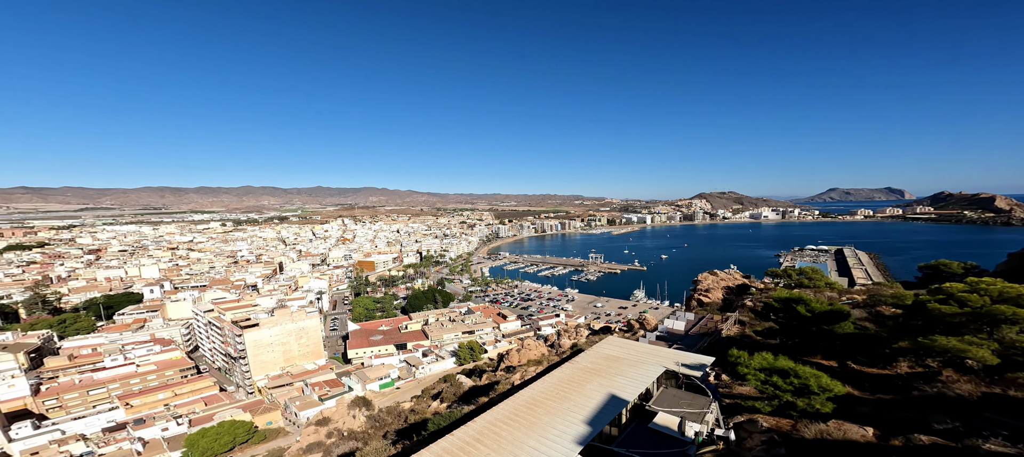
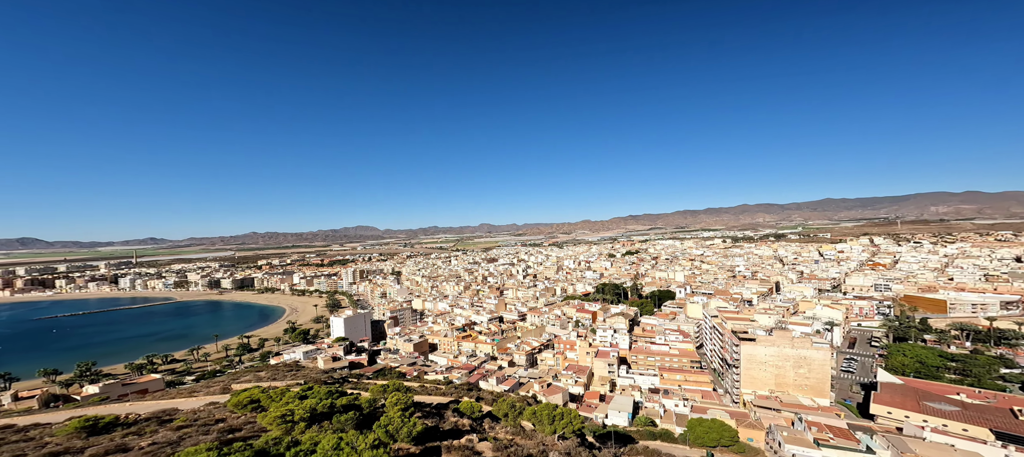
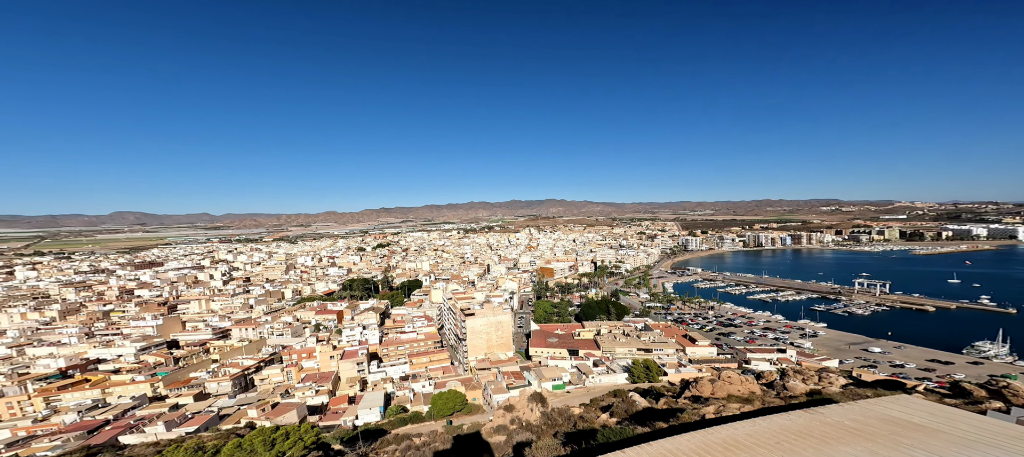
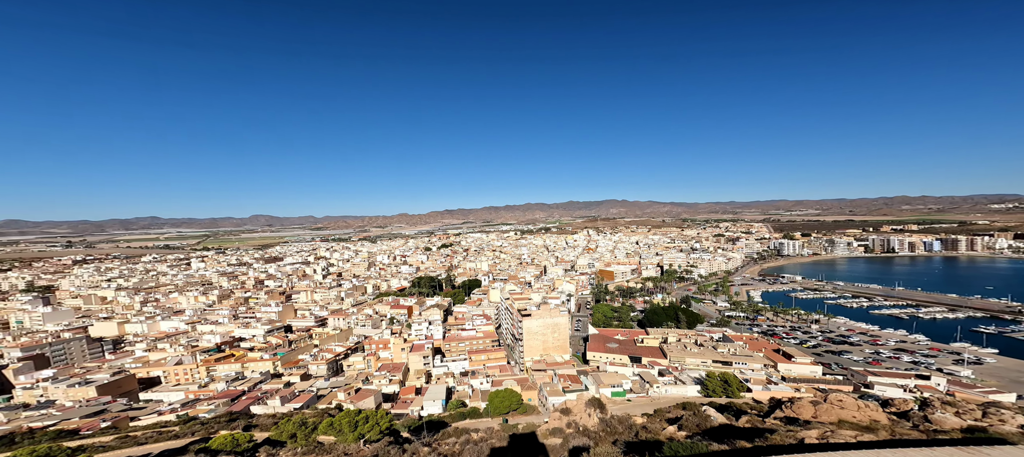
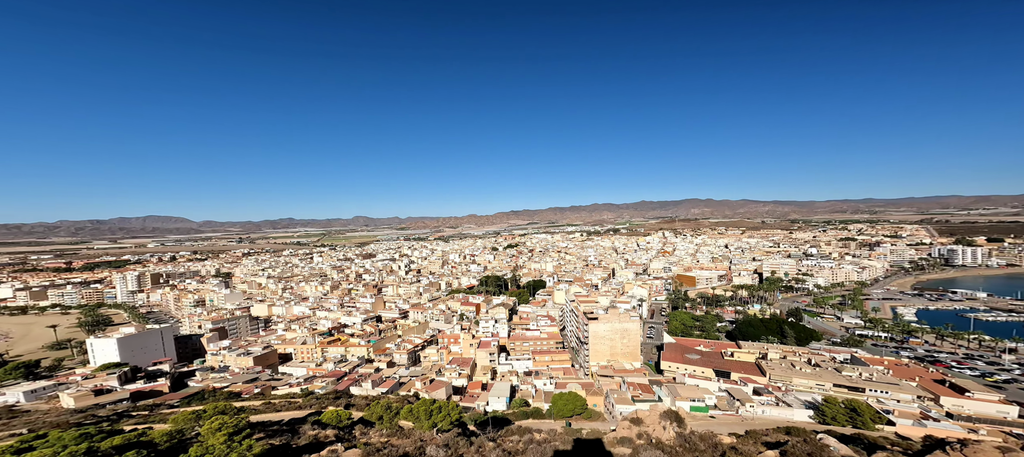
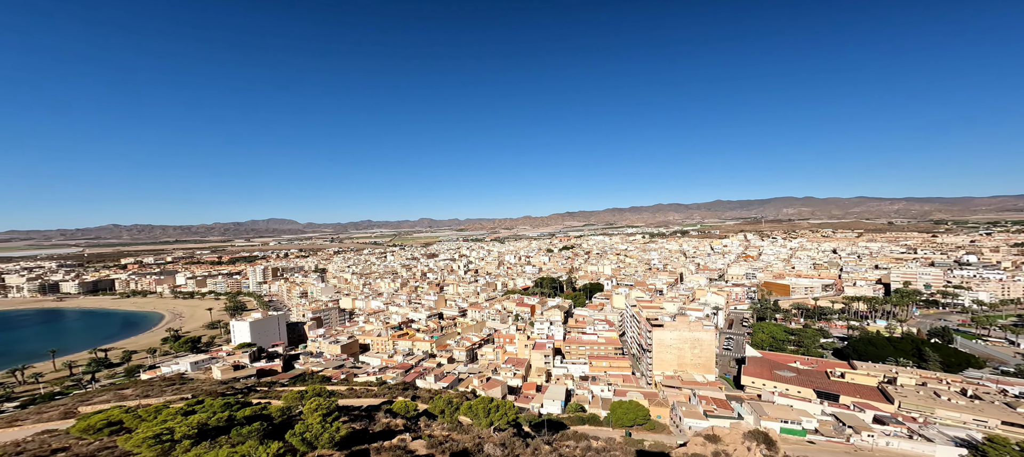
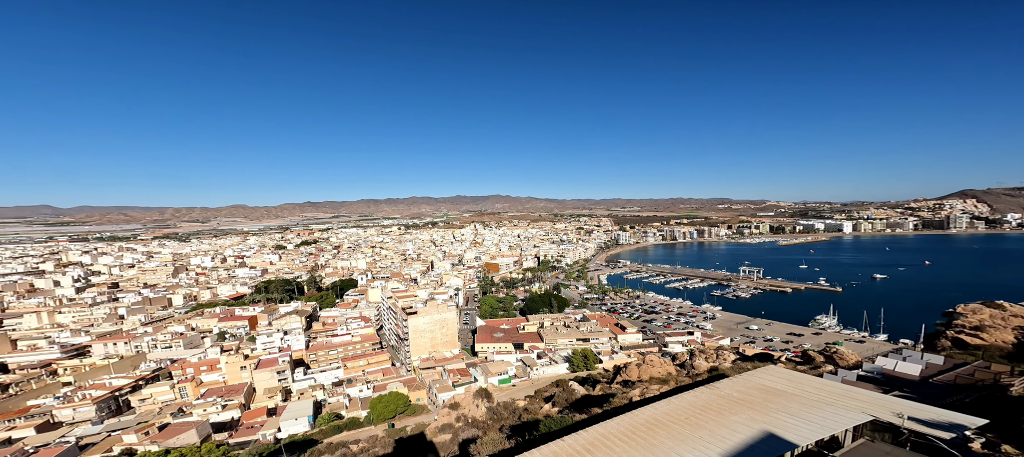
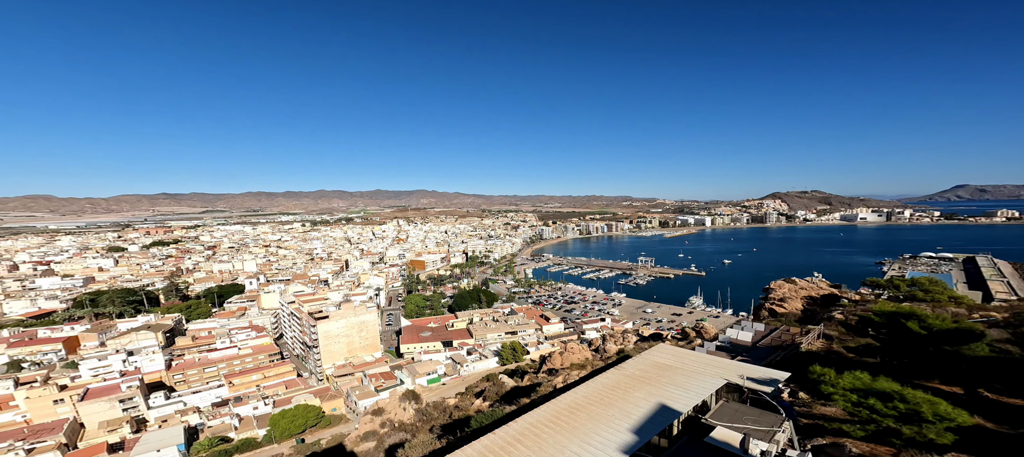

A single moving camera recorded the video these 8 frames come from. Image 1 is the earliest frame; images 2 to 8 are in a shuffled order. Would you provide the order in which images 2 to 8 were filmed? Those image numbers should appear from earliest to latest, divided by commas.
8, 7, 3, 4, 5, 6, 2
